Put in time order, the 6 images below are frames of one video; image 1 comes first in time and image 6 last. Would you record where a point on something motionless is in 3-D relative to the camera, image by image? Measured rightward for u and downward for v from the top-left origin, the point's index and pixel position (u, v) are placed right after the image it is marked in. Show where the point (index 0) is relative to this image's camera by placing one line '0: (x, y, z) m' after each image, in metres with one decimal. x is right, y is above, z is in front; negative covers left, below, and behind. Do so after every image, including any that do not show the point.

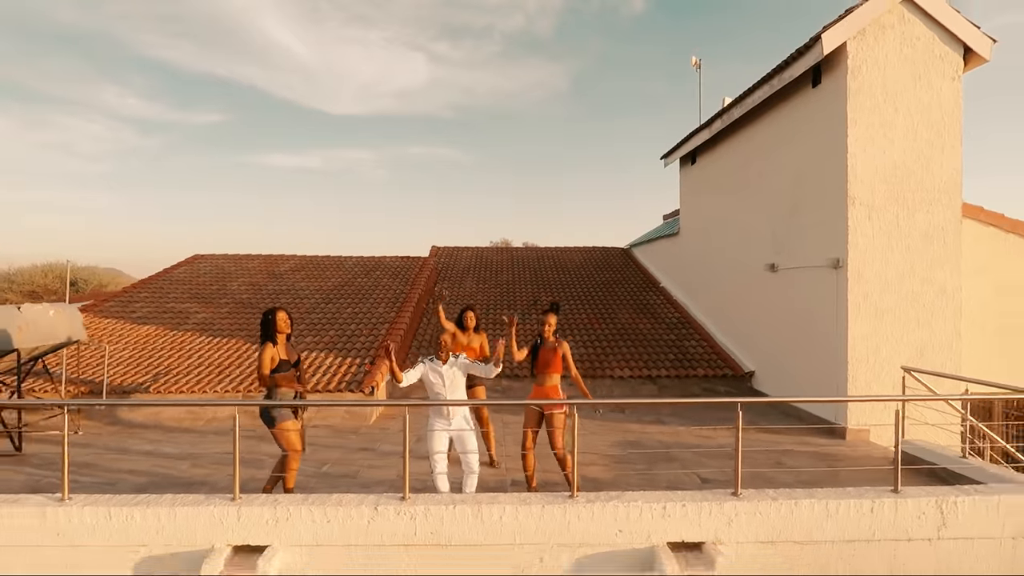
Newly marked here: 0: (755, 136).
0: (+2.4, +1.5, +5.2) m
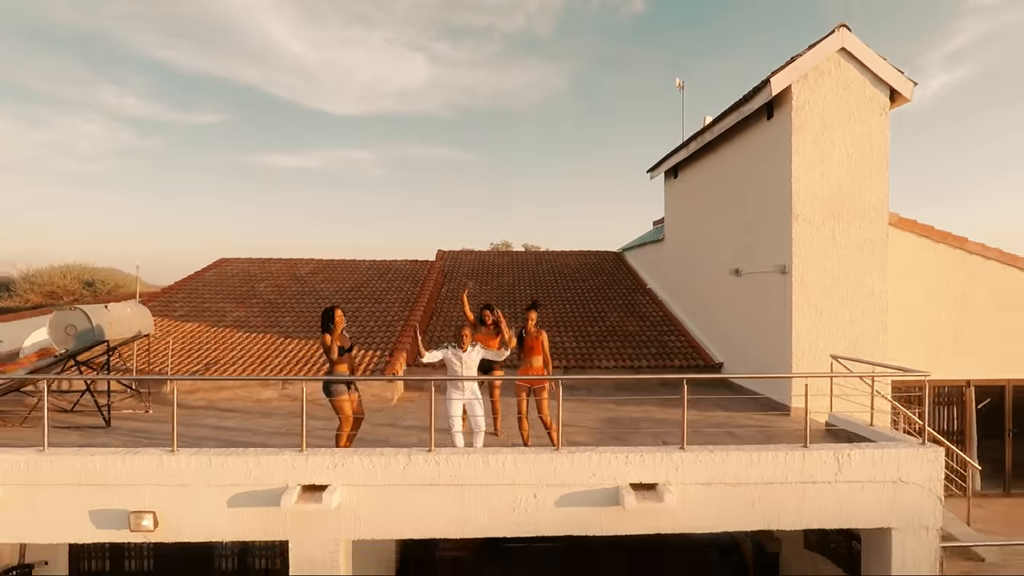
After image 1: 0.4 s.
0: (+2.4, +1.5, +5.9) m
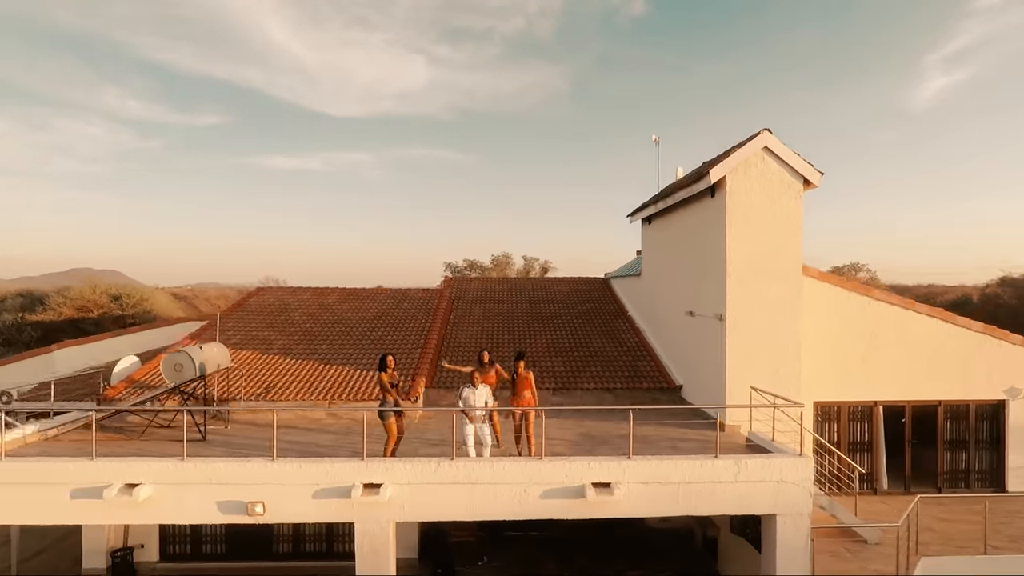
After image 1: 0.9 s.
0: (+2.4, +1.0, +7.3) m
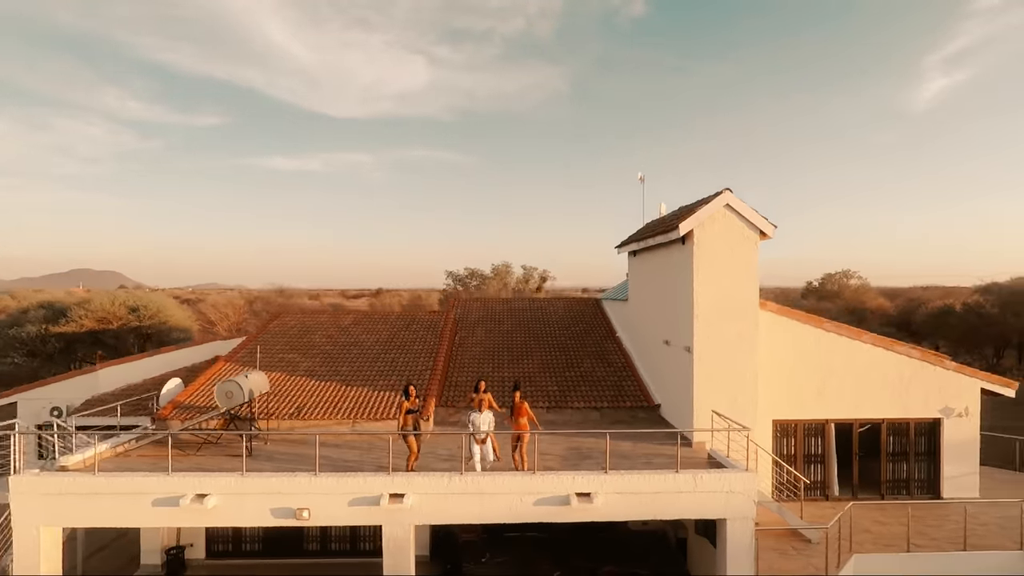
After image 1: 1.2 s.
0: (+2.4, +0.5, +8.3) m
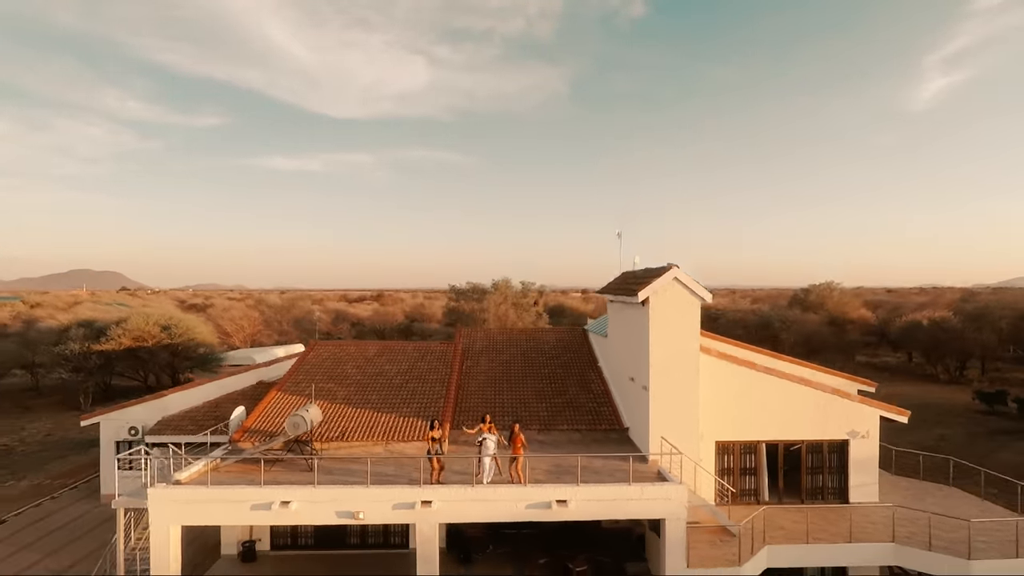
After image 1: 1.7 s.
0: (+2.3, -0.4, +10.5) m
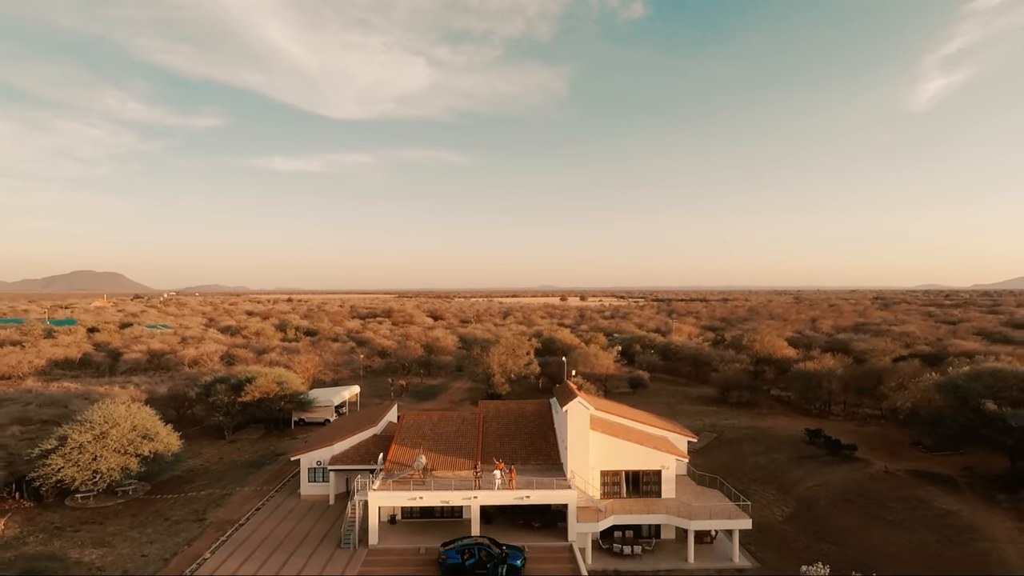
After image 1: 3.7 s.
0: (+2.2, -5.3, +22.6) m
